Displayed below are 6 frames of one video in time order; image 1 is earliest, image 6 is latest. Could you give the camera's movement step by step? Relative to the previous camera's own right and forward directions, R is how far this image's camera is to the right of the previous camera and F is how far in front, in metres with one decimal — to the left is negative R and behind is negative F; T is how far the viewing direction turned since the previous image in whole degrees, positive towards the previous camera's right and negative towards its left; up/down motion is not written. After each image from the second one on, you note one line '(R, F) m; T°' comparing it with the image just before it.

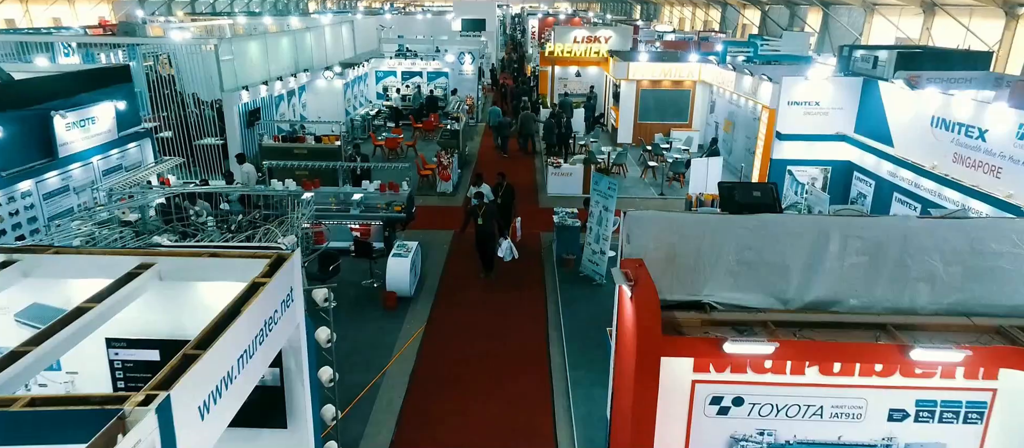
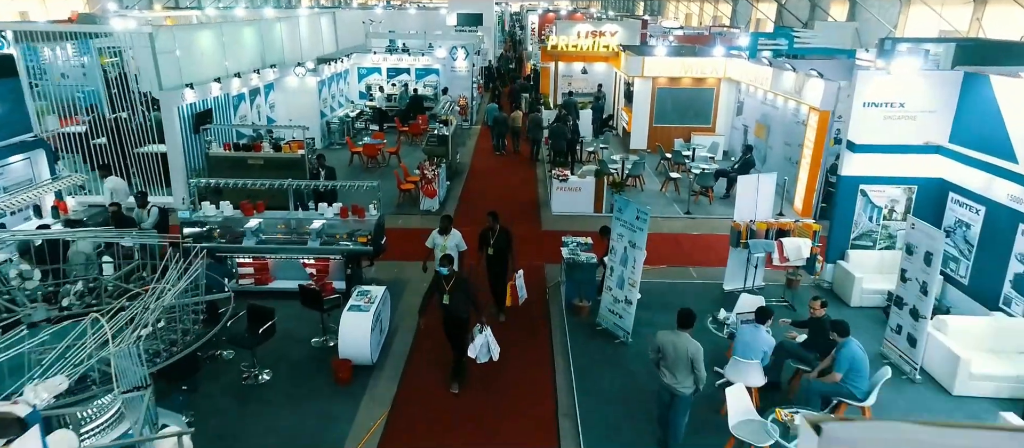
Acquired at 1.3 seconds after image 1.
(0.0, +2.0) m; 0°
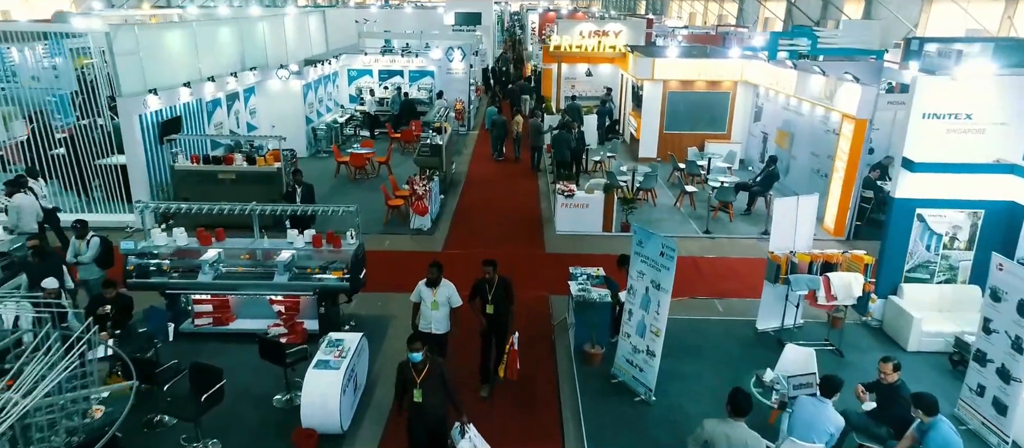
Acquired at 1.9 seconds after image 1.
(0.0, +1.0) m; 0°
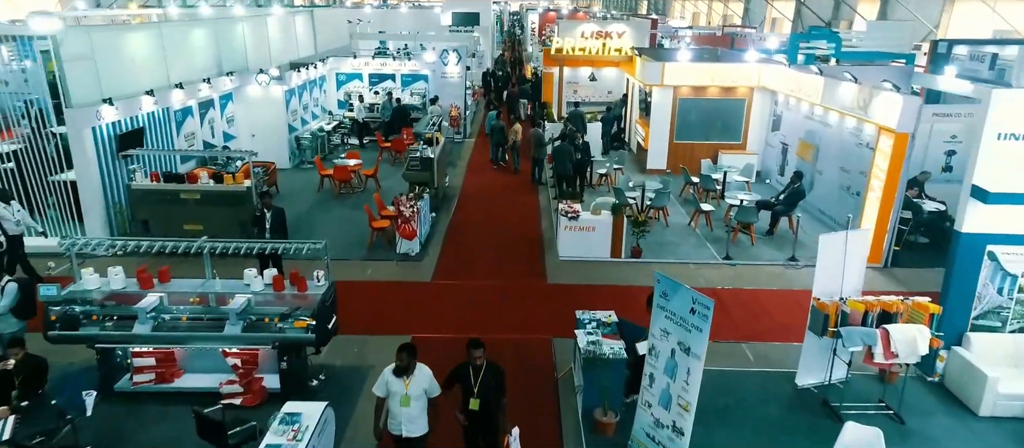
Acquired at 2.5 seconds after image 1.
(0.0, +1.0) m; 0°
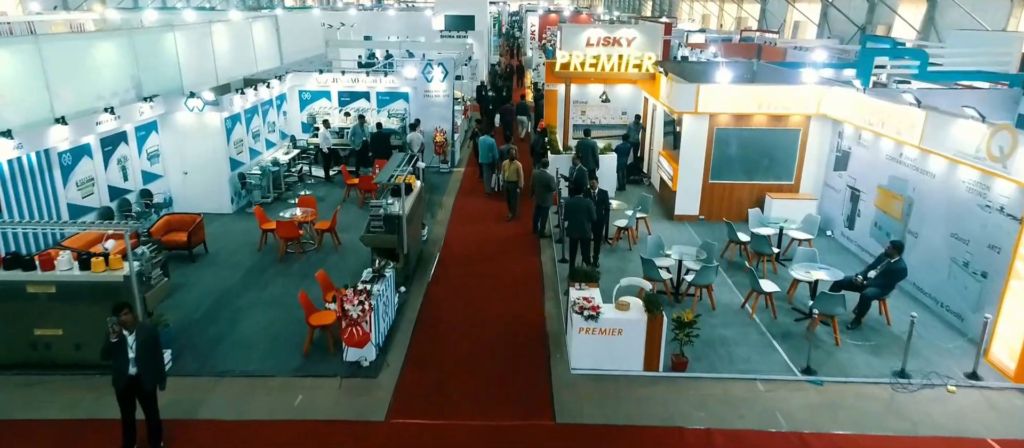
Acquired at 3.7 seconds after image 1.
(+0.1, +2.5) m; 0°
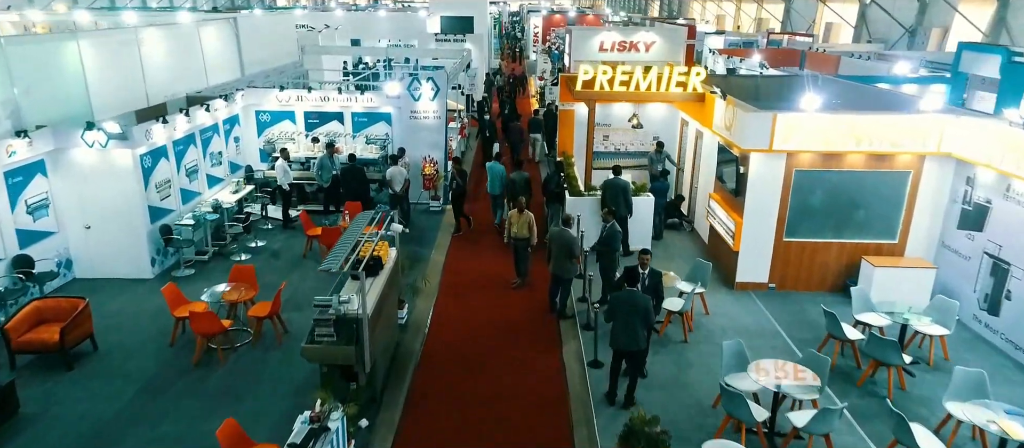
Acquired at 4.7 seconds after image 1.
(-0.1, +2.5) m; 0°
